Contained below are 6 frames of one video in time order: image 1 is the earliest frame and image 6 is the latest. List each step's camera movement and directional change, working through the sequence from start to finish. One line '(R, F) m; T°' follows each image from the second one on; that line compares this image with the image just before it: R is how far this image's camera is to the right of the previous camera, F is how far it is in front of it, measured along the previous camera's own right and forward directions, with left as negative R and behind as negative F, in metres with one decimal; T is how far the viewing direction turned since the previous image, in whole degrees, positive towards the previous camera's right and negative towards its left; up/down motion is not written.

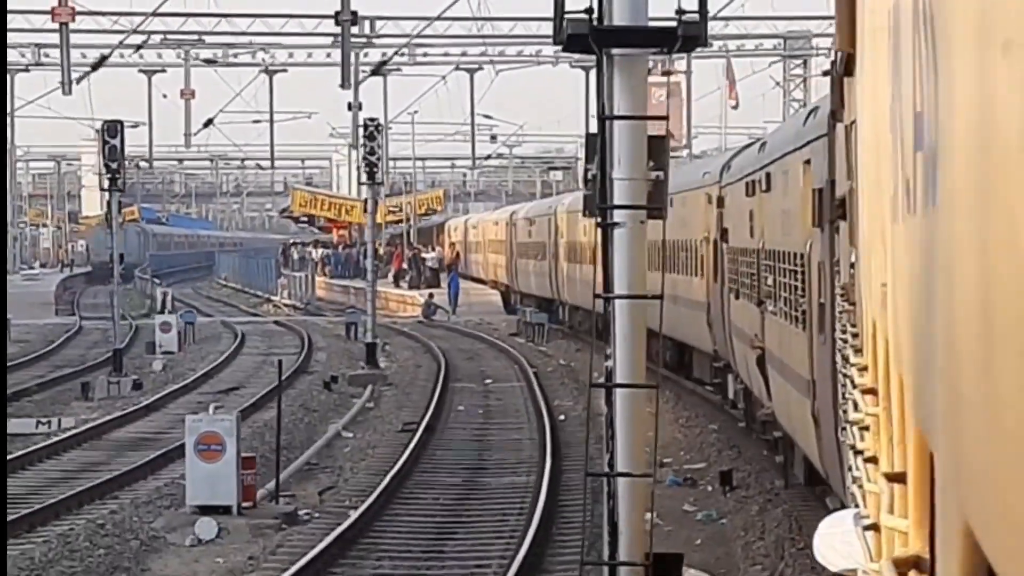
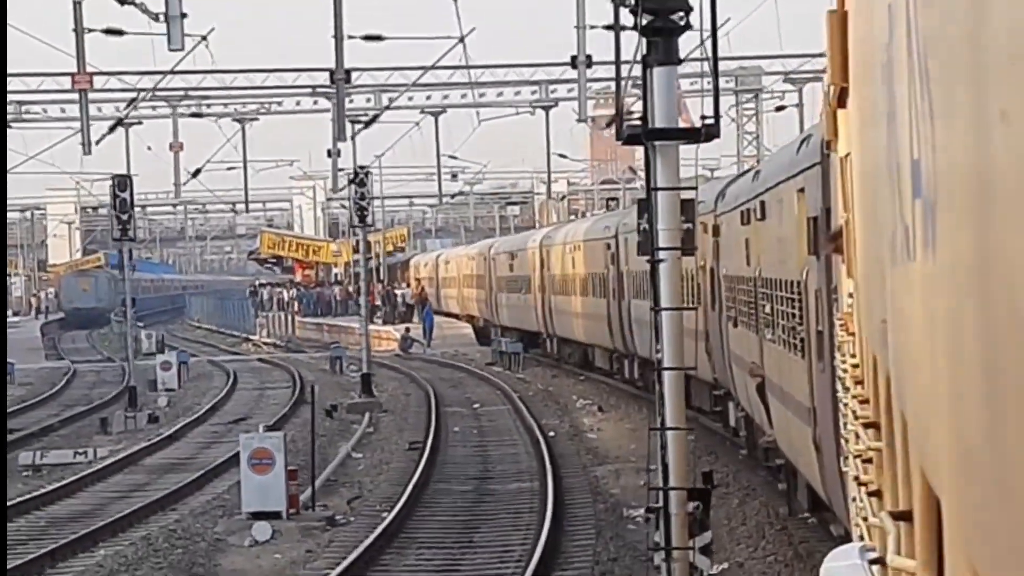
(-0.5, -2.0) m; +2°
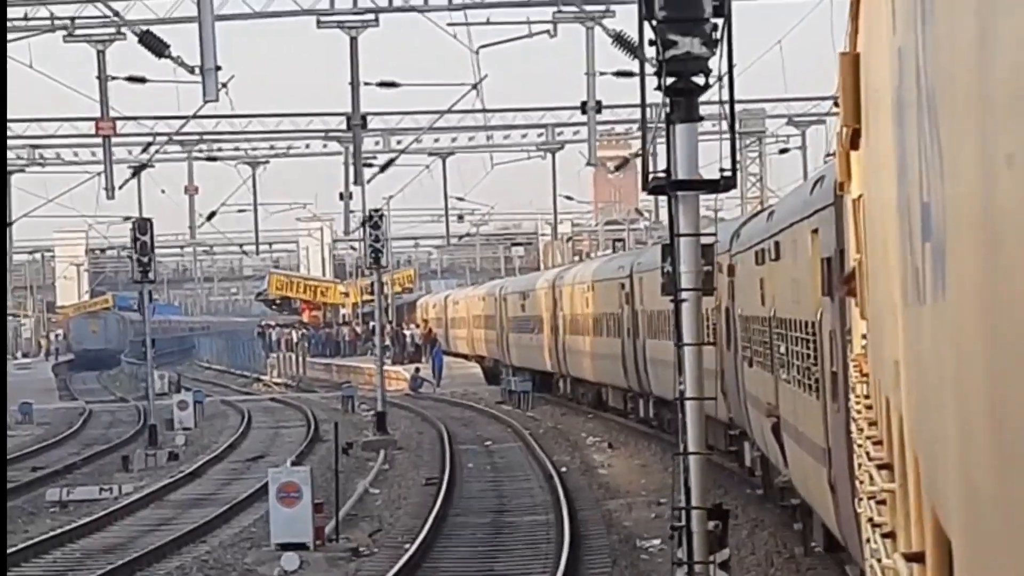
(-0.1, -0.6) m; 0°
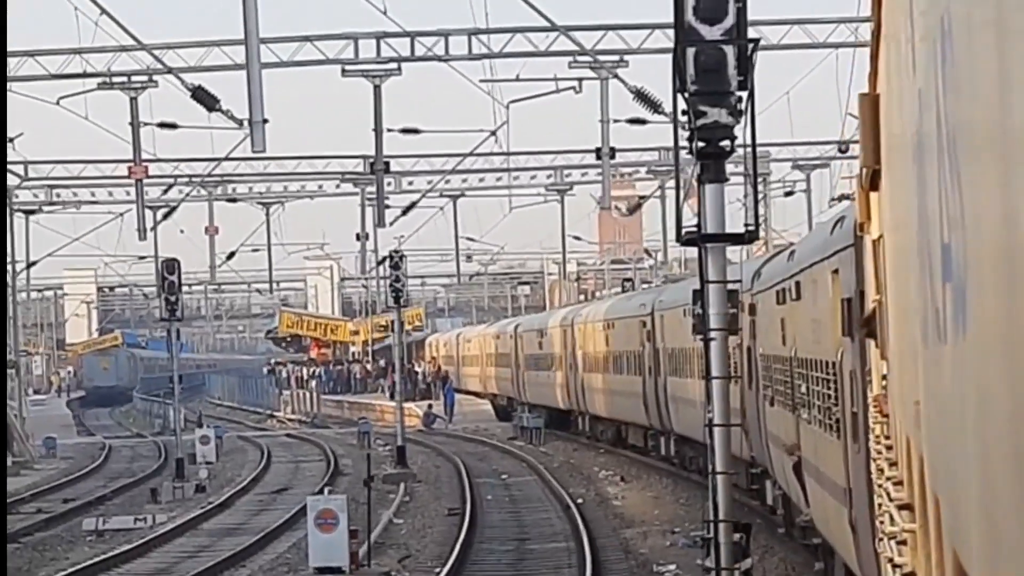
(-0.2, -0.9) m; 0°
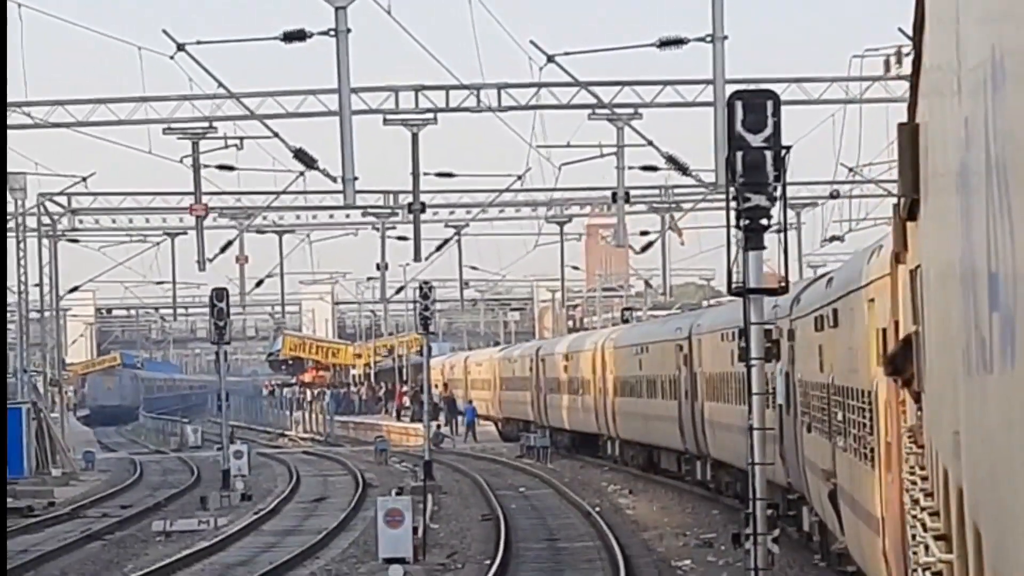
(-0.7, -2.7) m; +1°
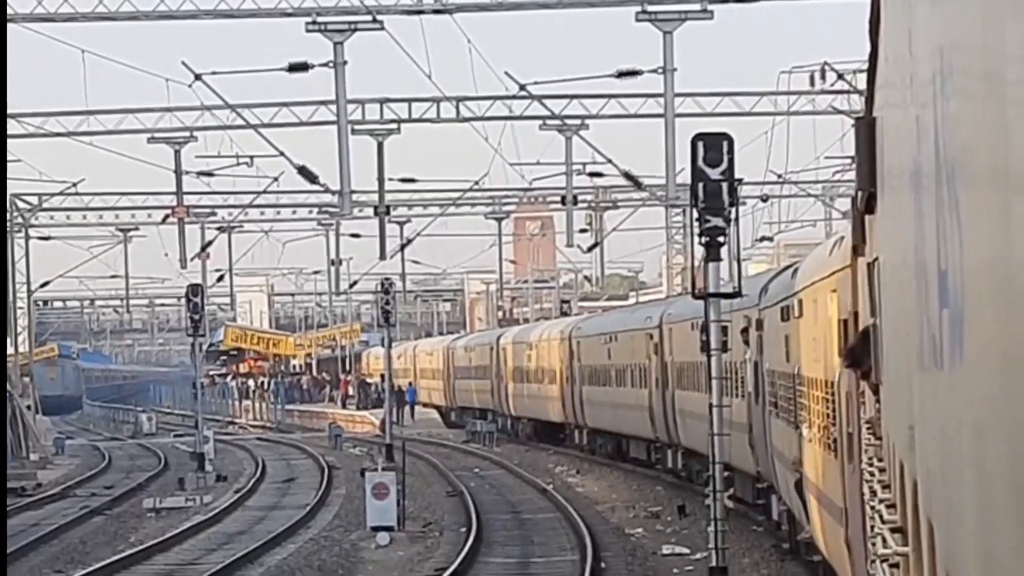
(-0.6, -2.5) m; +3°
